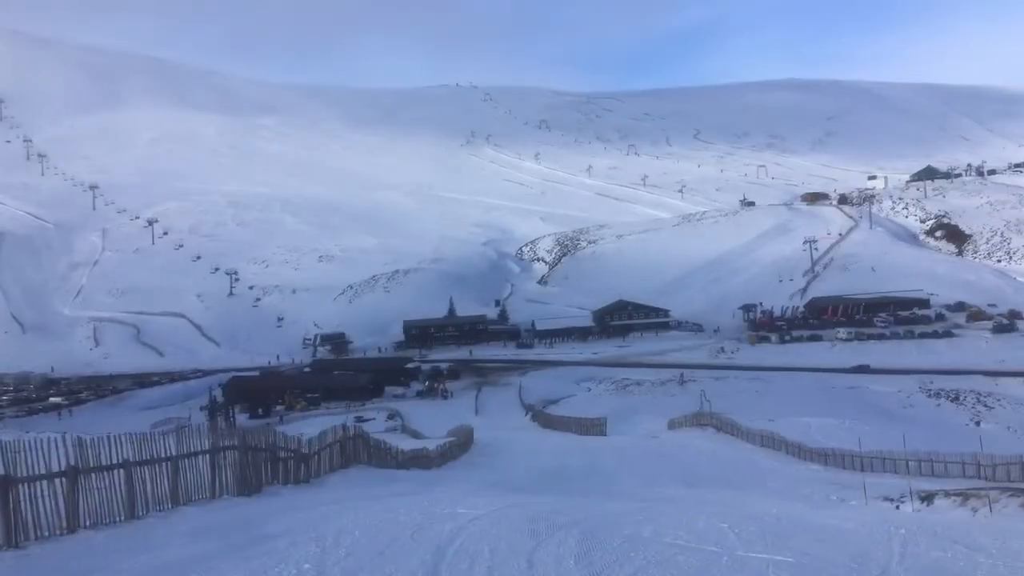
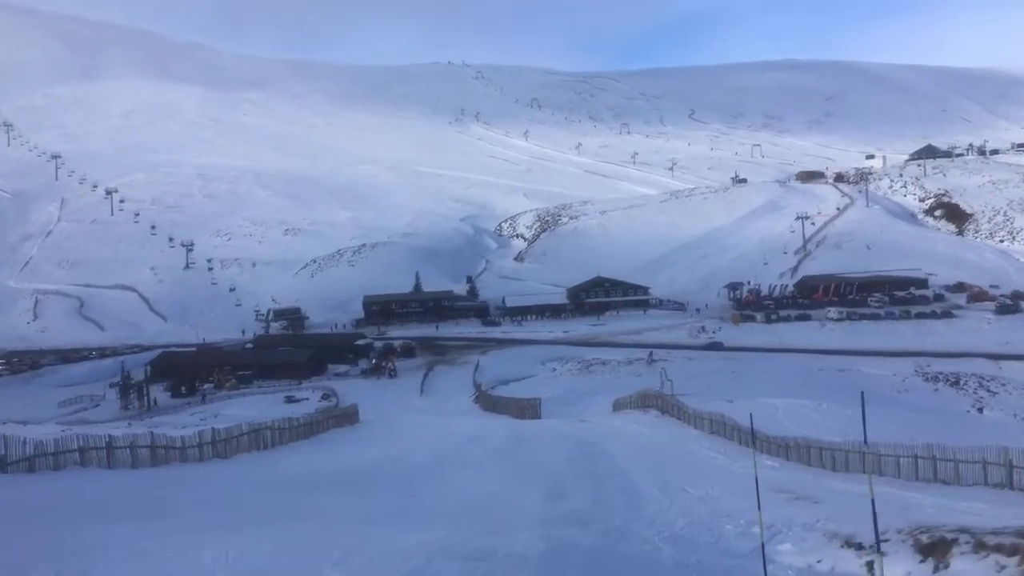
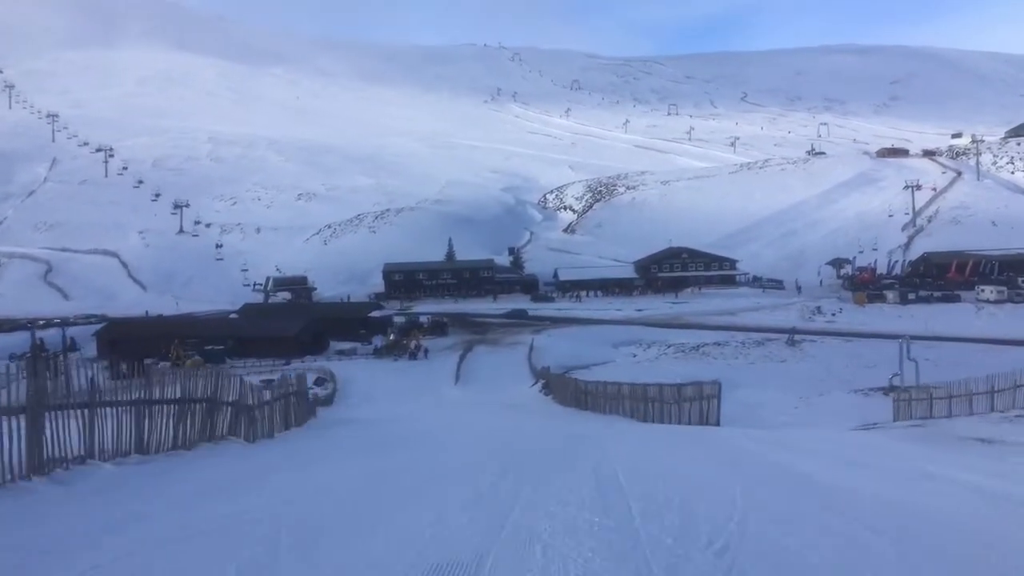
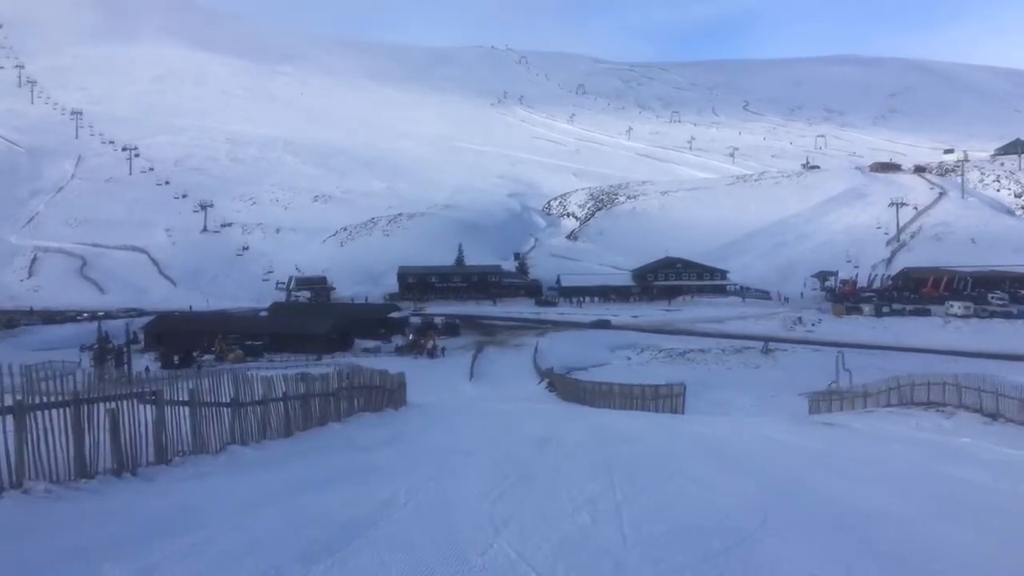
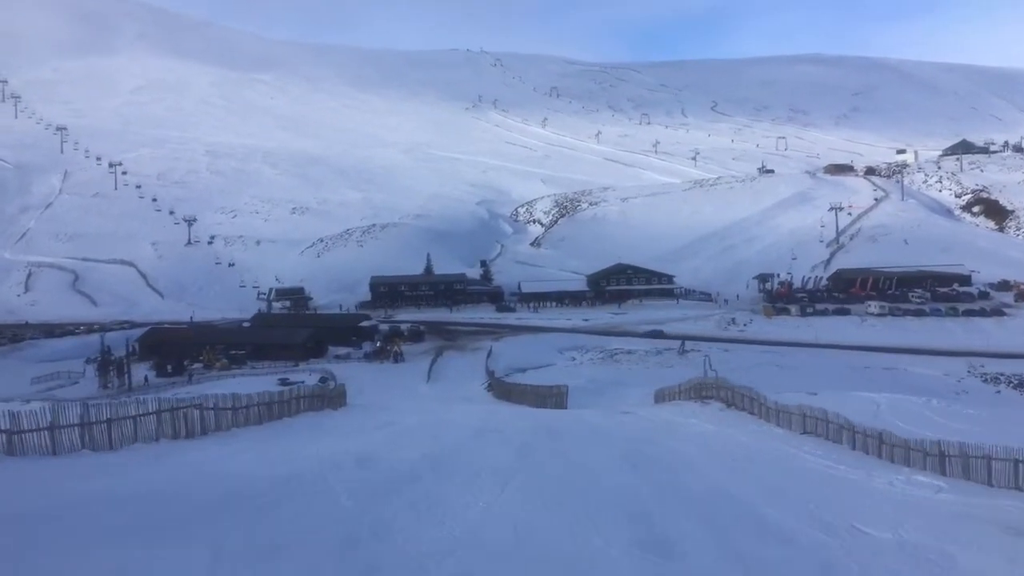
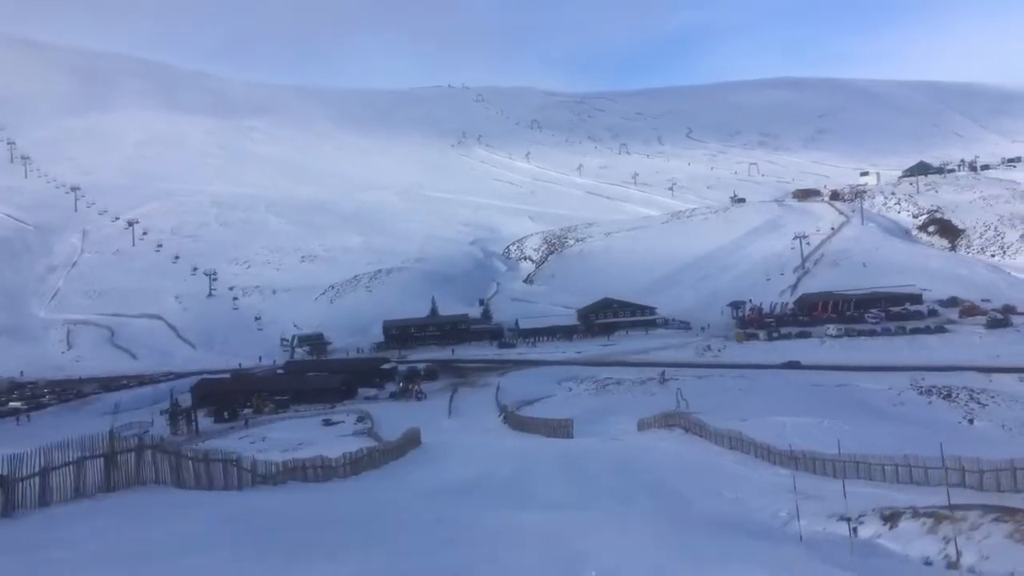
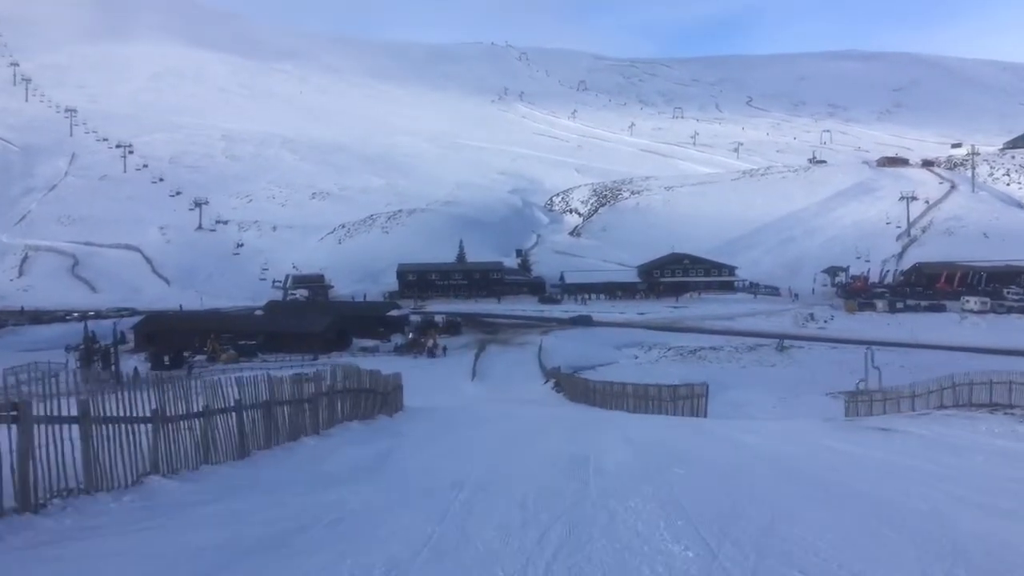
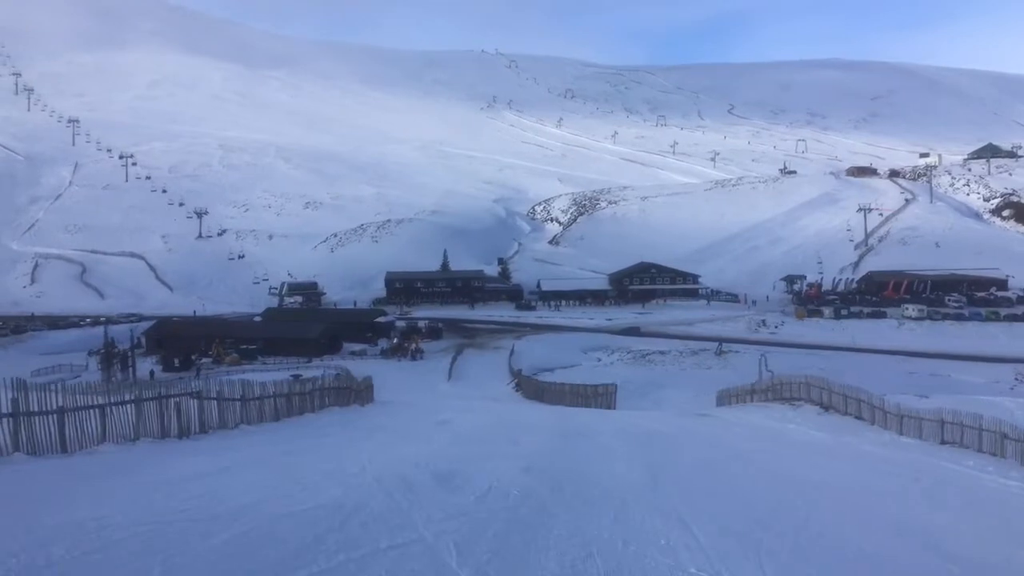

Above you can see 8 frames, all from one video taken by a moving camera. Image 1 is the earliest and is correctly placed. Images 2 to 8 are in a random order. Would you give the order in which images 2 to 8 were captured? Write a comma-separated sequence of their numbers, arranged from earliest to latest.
6, 2, 5, 8, 4, 7, 3
